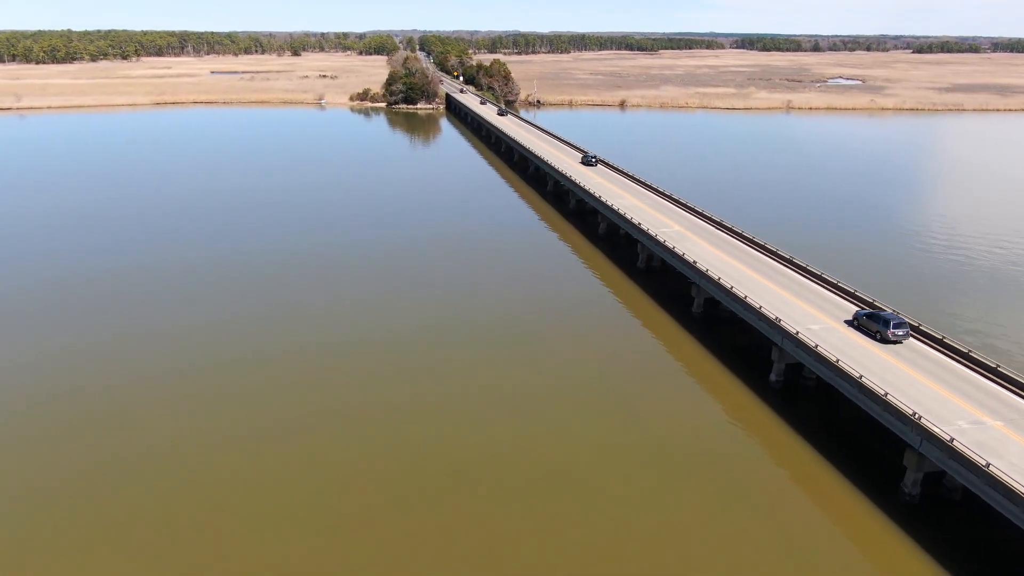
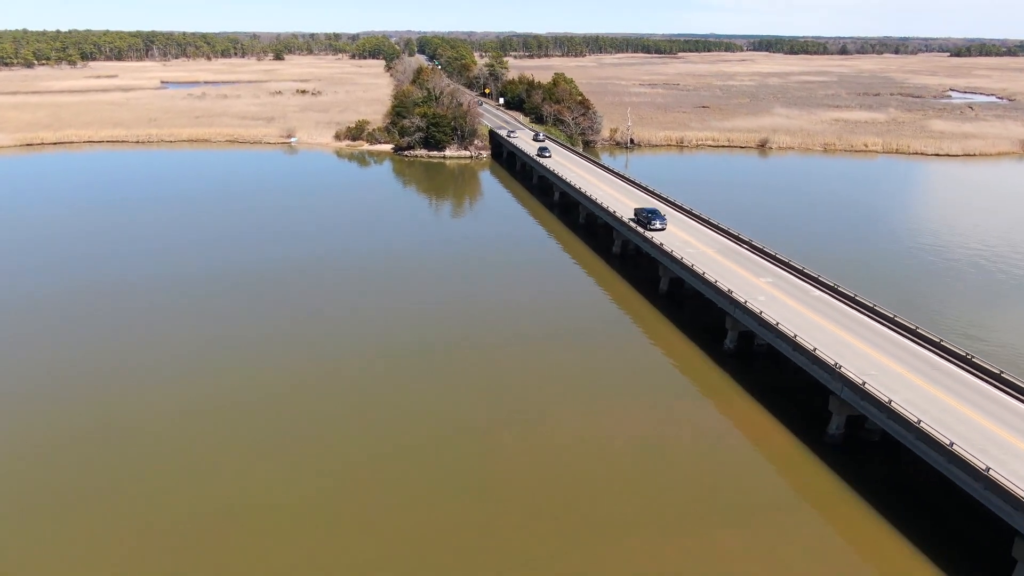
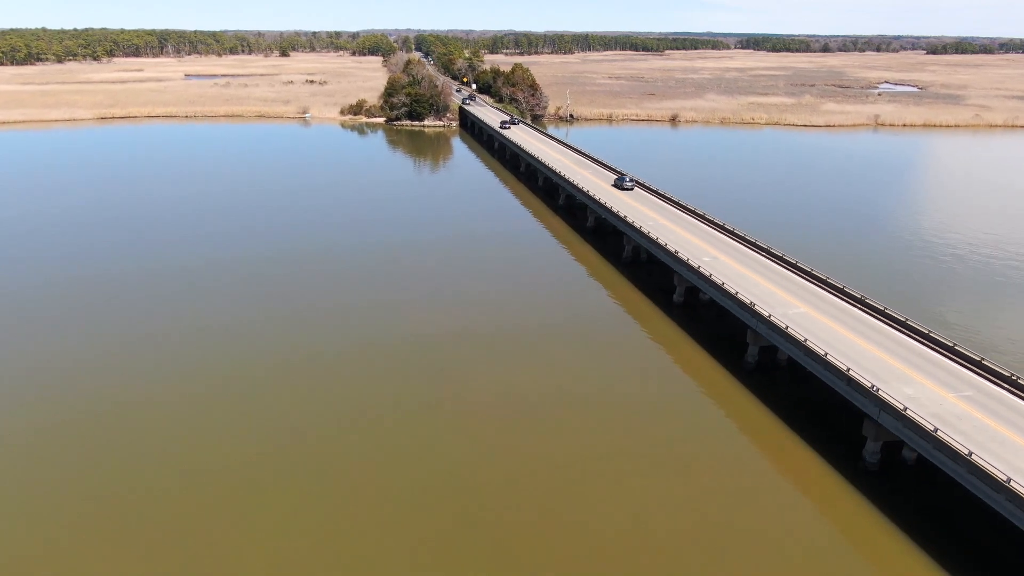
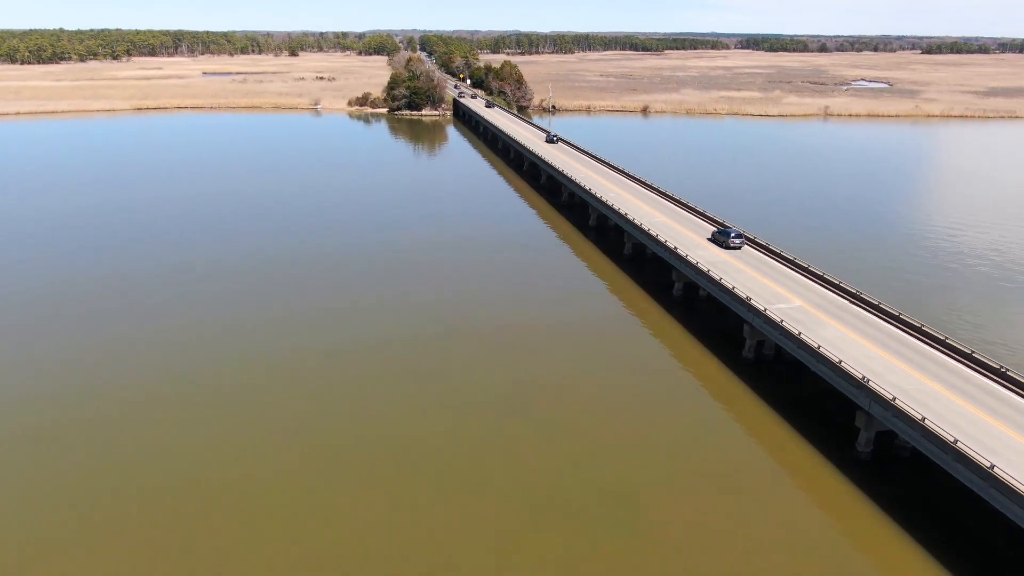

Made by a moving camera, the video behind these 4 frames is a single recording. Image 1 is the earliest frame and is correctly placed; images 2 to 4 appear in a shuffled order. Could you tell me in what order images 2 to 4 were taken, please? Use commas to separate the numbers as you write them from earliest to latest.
4, 3, 2
